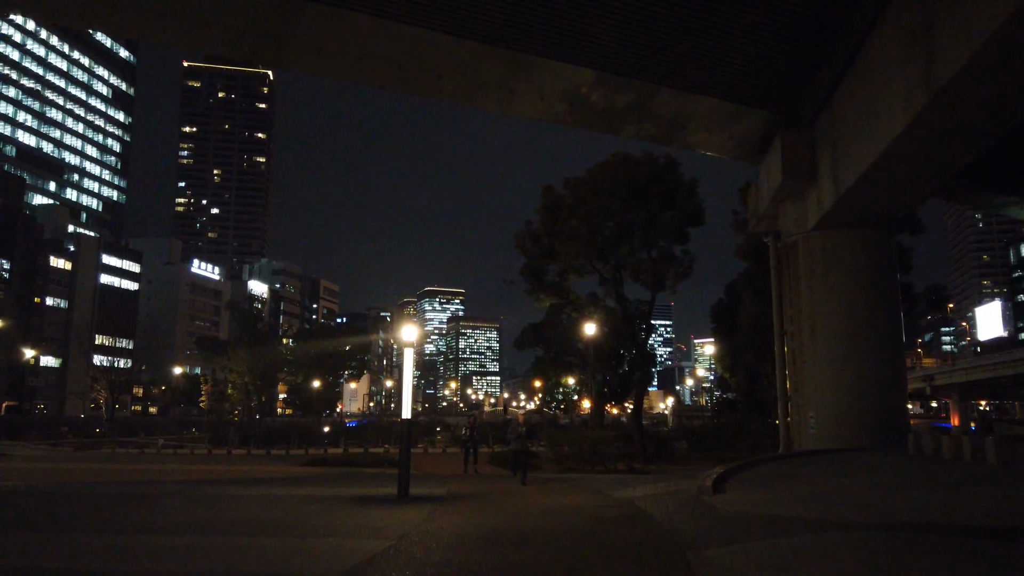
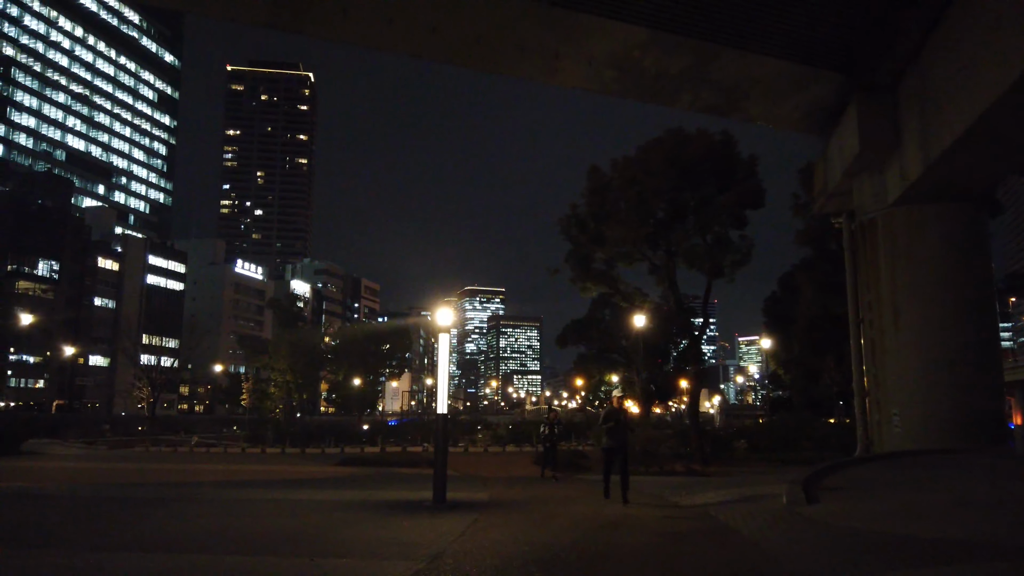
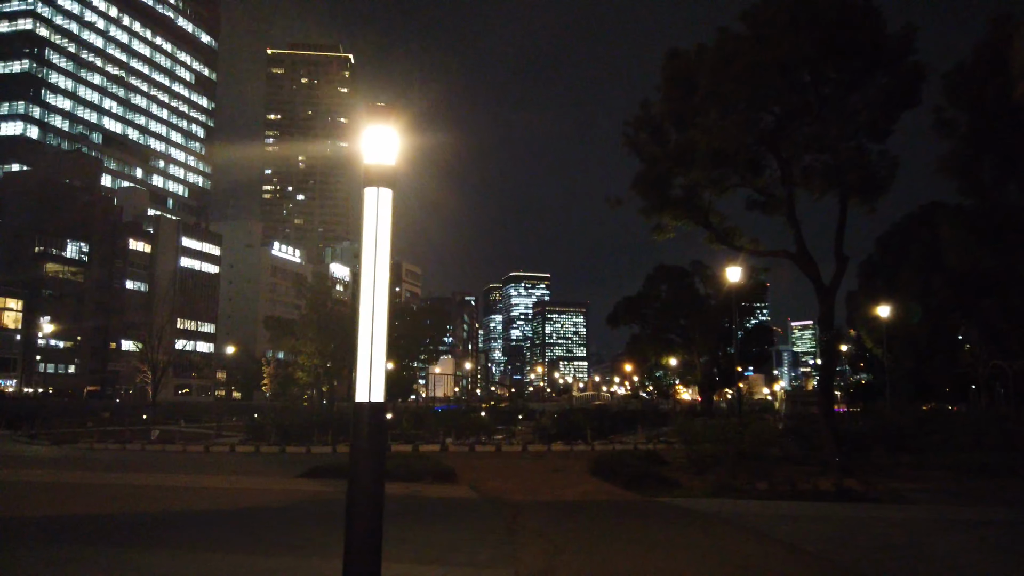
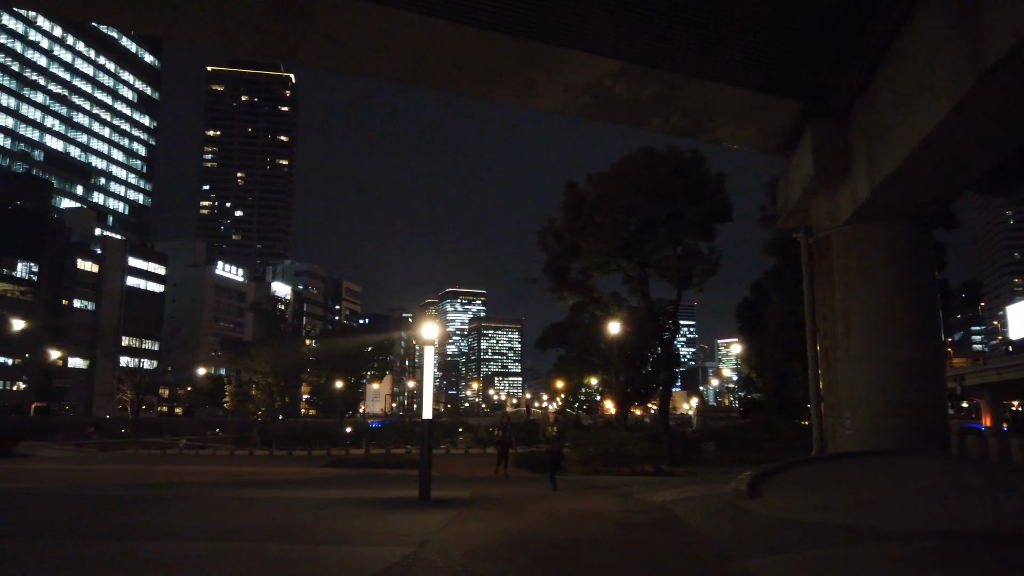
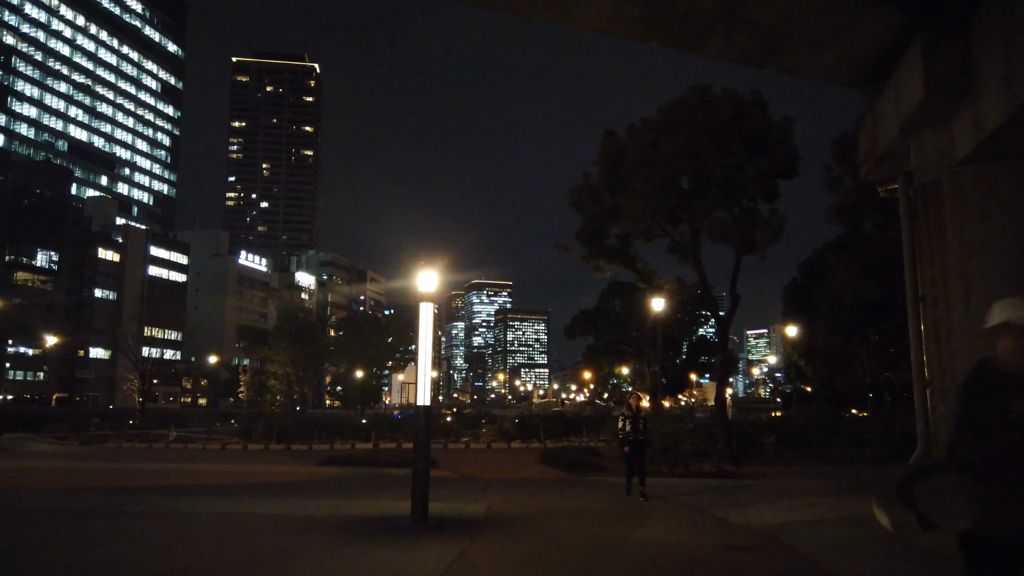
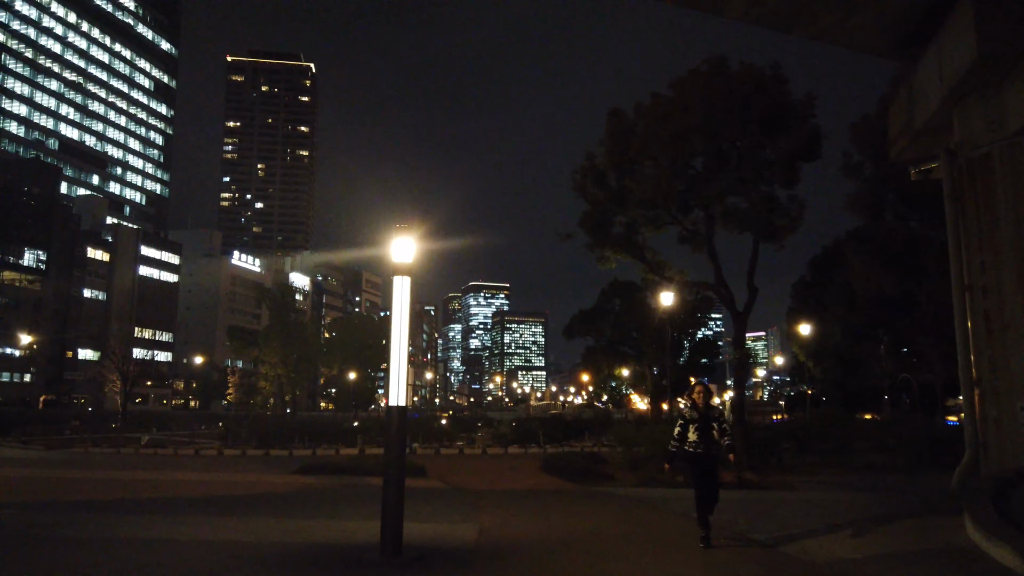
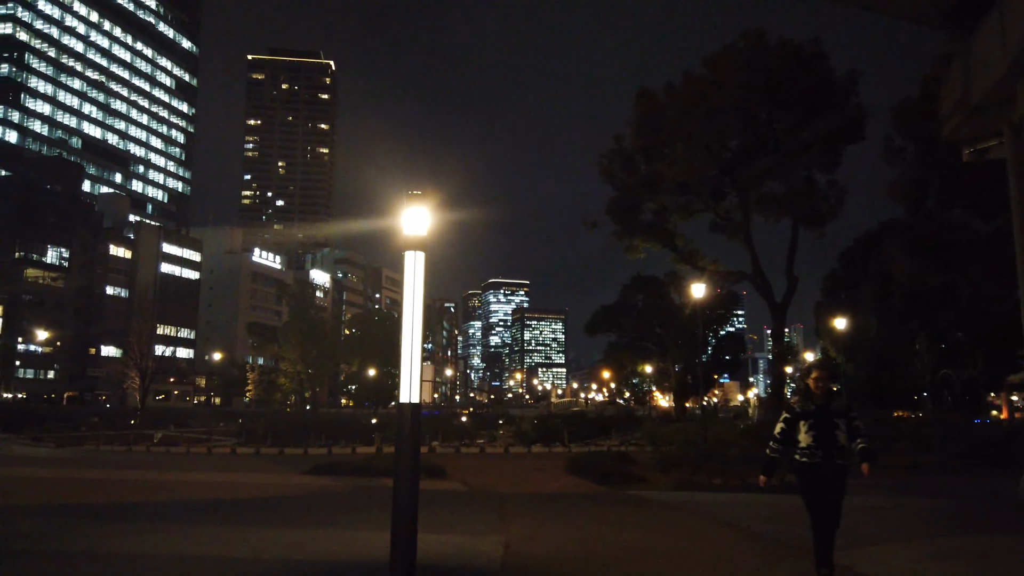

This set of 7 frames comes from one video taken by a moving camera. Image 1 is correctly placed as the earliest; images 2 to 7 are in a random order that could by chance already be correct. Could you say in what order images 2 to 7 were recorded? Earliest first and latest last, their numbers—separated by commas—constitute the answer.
4, 2, 5, 6, 7, 3
